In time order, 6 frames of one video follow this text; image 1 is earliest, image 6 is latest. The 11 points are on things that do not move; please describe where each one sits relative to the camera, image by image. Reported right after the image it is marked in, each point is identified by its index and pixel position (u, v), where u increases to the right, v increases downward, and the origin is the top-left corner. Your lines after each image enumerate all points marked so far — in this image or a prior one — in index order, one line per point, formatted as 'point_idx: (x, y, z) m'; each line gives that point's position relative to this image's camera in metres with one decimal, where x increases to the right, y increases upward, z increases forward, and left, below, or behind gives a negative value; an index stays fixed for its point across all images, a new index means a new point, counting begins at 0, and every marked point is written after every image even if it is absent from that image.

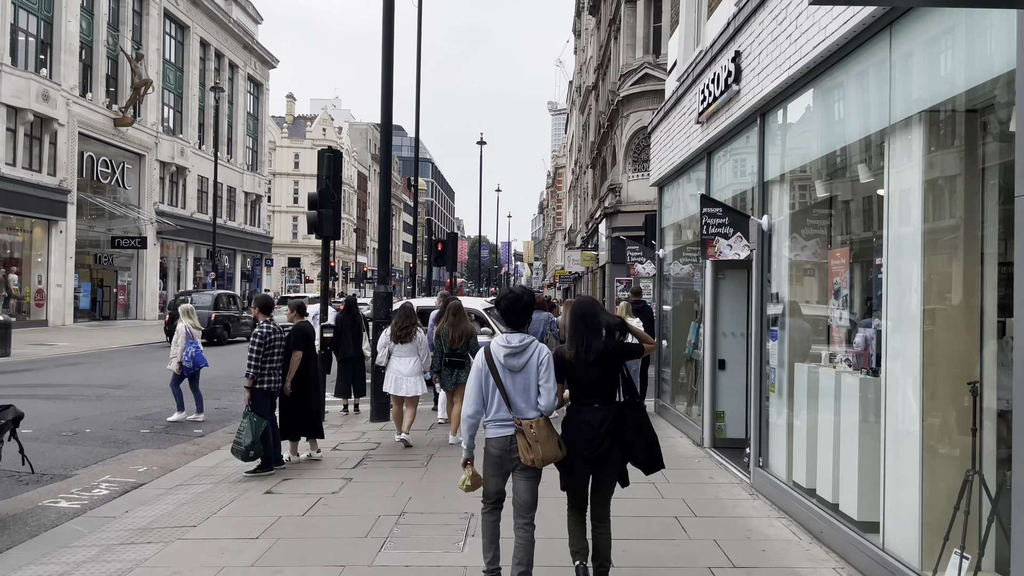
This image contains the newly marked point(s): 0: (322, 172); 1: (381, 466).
0: (-2.5, +1.5, +10.6) m
1: (-1.3, -1.7, +7.8) m
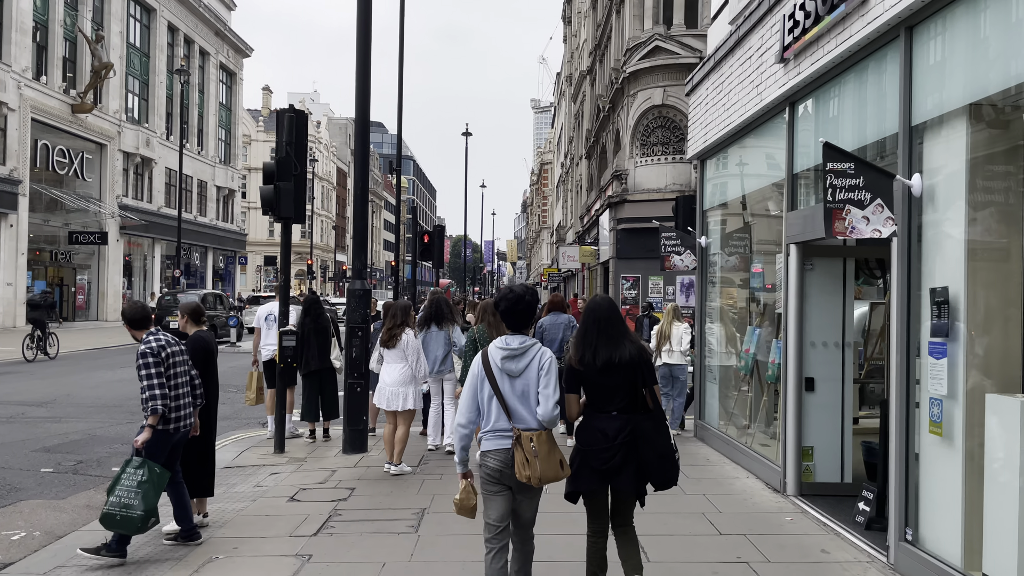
0: (-2.4, +1.6, +8.3) m
1: (-1.1, -1.7, +5.6) m
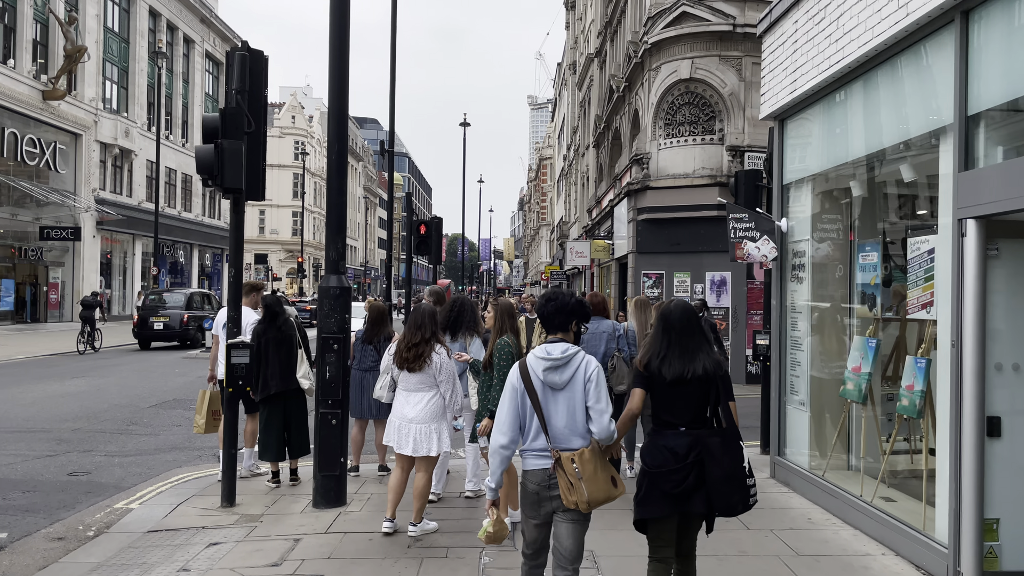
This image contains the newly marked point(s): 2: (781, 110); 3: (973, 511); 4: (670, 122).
0: (-2.1, +1.6, +6.2) m
1: (-0.9, -1.7, +3.5) m
2: (+2.4, +1.6, +7.3) m
3: (+2.5, -1.2, +4.3) m
4: (+3.4, +3.6, +17.4) m
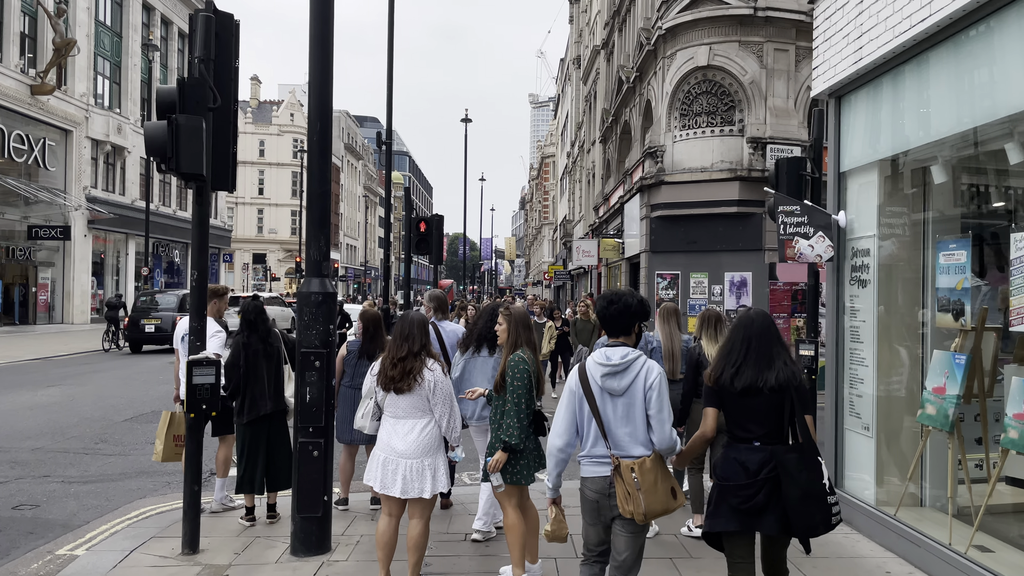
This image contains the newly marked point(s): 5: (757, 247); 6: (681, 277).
0: (-2.0, +1.5, +5.2) m
1: (-0.8, -1.7, +2.5) m
2: (+2.5, +1.6, +6.3) m
3: (+2.6, -1.2, +3.3) m
4: (+3.5, +3.6, +16.4) m
5: (+5.0, +0.8, +16.6) m
6: (+3.6, +0.2, +17.2) m
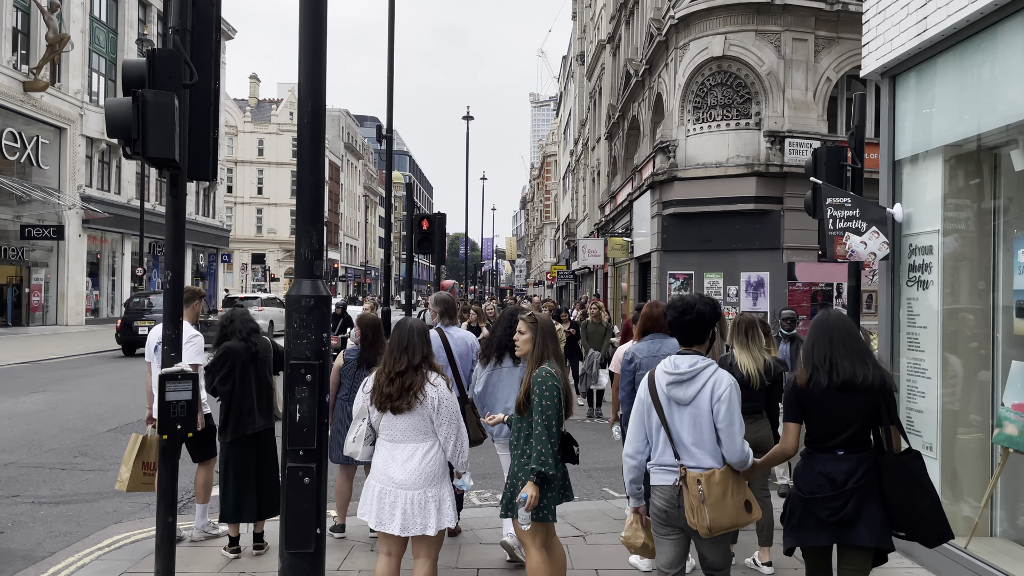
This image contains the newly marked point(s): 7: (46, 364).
0: (-1.9, +1.5, +4.5) m
1: (-0.7, -1.7, +1.8) m
2: (+2.6, +1.6, +5.7) m
3: (+2.7, -1.2, +2.7) m
4: (+3.6, +3.6, +15.7) m
5: (+5.2, +0.8, +15.9) m
6: (+3.7, +0.2, +16.5) m
7: (-11.5, -1.9, +19.8) m
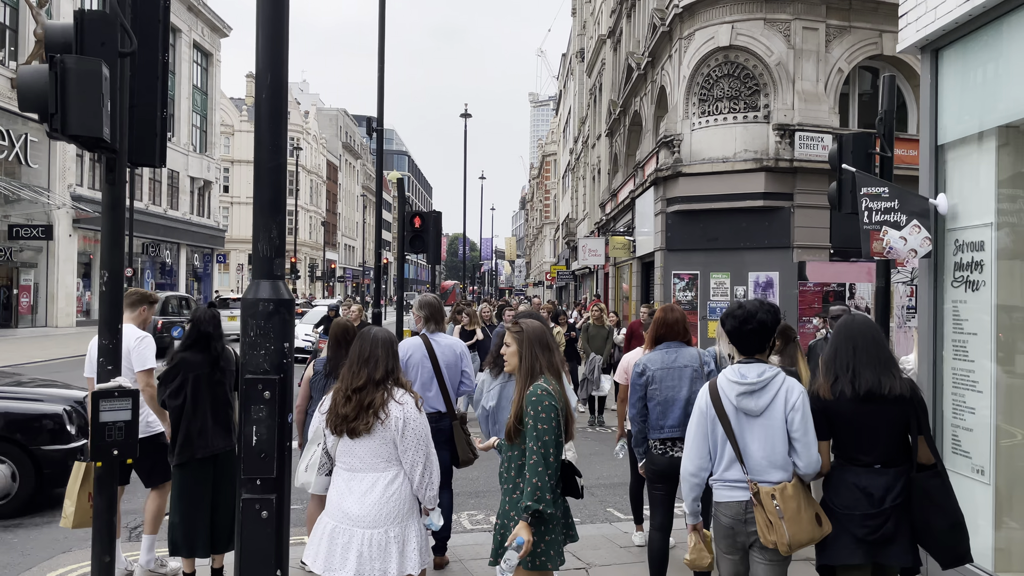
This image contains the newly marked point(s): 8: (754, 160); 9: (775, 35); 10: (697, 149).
0: (-2.0, +1.5, +3.9) m
1: (-0.7, -1.7, +1.2) m
2: (+2.6, +1.6, +5.0) m
3: (+2.6, -1.2, +2.0) m
4: (+3.6, +3.5, +15.1) m
5: (+5.1, +0.8, +15.3) m
6: (+3.7, +0.2, +15.9) m
7: (-11.5, -1.9, +19.2) m
8: (+4.4, +2.3, +15.0) m
9: (+4.9, +4.7, +15.0) m
10: (+3.4, +2.6, +15.1) m
